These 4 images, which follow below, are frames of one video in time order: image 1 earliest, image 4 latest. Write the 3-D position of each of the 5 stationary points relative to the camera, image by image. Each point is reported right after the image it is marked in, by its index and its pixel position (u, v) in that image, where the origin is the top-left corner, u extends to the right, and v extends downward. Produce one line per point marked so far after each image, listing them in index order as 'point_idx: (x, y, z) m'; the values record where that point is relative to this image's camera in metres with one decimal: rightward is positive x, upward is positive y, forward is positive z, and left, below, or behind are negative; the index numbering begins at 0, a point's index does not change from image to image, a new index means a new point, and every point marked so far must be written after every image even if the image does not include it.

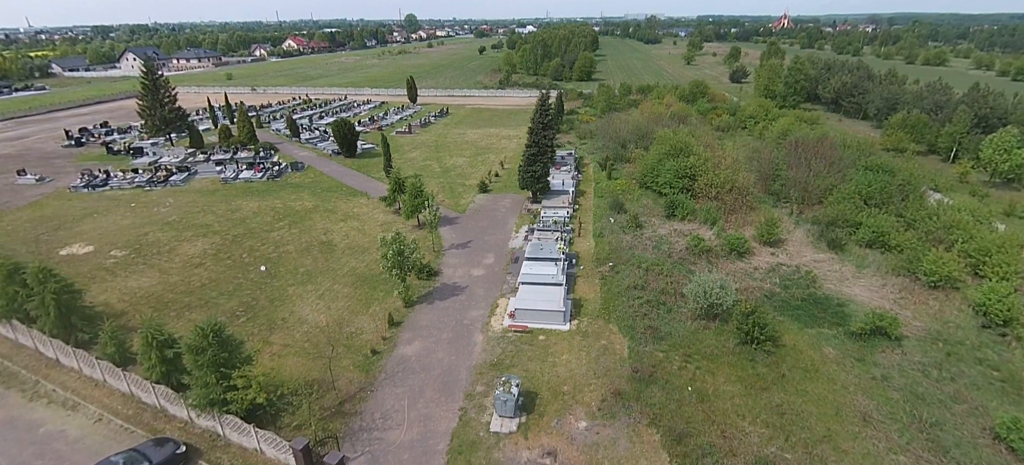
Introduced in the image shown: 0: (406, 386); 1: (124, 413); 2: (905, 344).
0: (-3.5, -5.0, +14.8) m
1: (-12.3, -5.7, +14.5) m
2: (+14.1, -4.0, +16.4) m
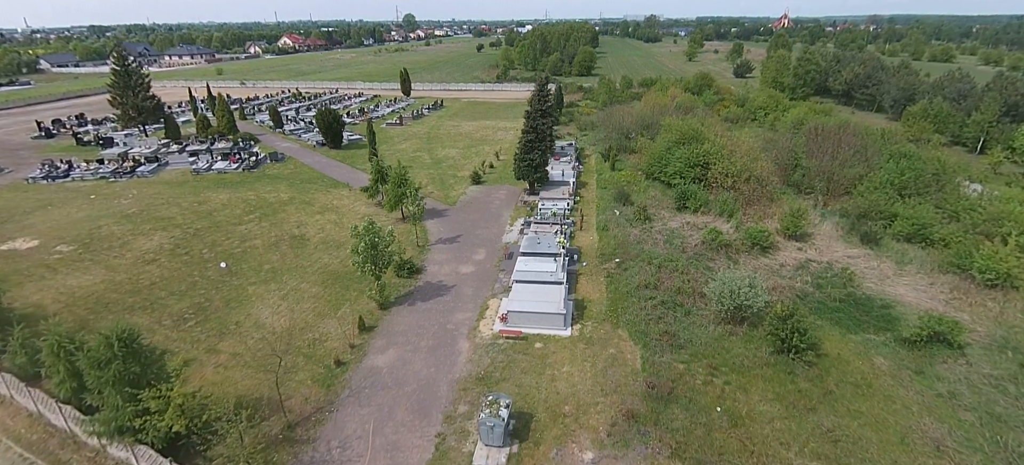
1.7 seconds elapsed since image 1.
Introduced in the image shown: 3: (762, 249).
0: (-3.7, -4.6, +12.2) m
1: (-12.6, -5.3, +11.8) m
2: (+13.9, -3.6, +13.8) m
3: (+10.8, -0.7, +19.7) m
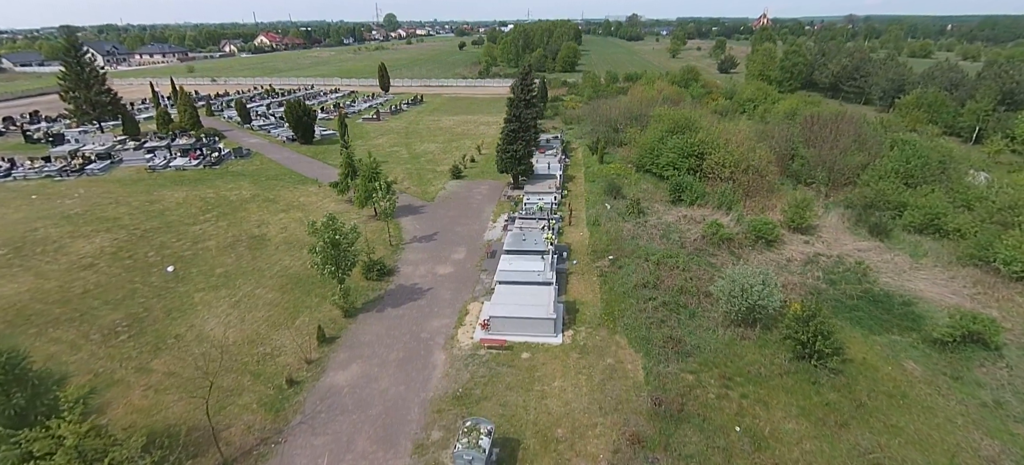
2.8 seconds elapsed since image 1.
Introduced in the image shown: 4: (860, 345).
0: (-4.1, -4.5, +10.2) m
1: (-12.9, -5.3, +9.6) m
2: (+13.4, -3.3, +12.4) m
3: (+10.2, -0.4, +18.1) m
4: (+9.7, -3.1, +12.7) m
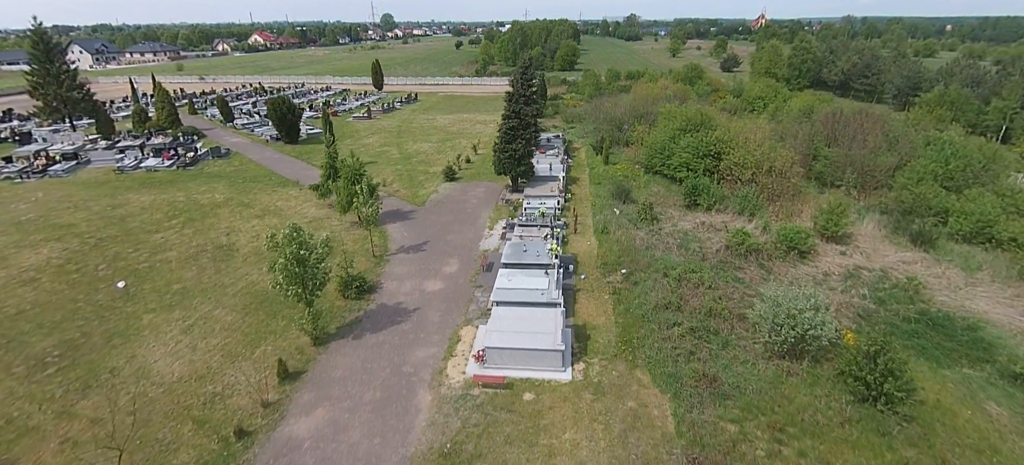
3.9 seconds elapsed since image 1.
0: (-4.1, -4.8, +8.0) m
1: (-12.9, -5.7, +7.3) m
2: (+13.4, -3.6, +10.3) m
3: (+10.1, -0.8, +16.1) m
4: (+9.7, -3.5, +10.6) m
